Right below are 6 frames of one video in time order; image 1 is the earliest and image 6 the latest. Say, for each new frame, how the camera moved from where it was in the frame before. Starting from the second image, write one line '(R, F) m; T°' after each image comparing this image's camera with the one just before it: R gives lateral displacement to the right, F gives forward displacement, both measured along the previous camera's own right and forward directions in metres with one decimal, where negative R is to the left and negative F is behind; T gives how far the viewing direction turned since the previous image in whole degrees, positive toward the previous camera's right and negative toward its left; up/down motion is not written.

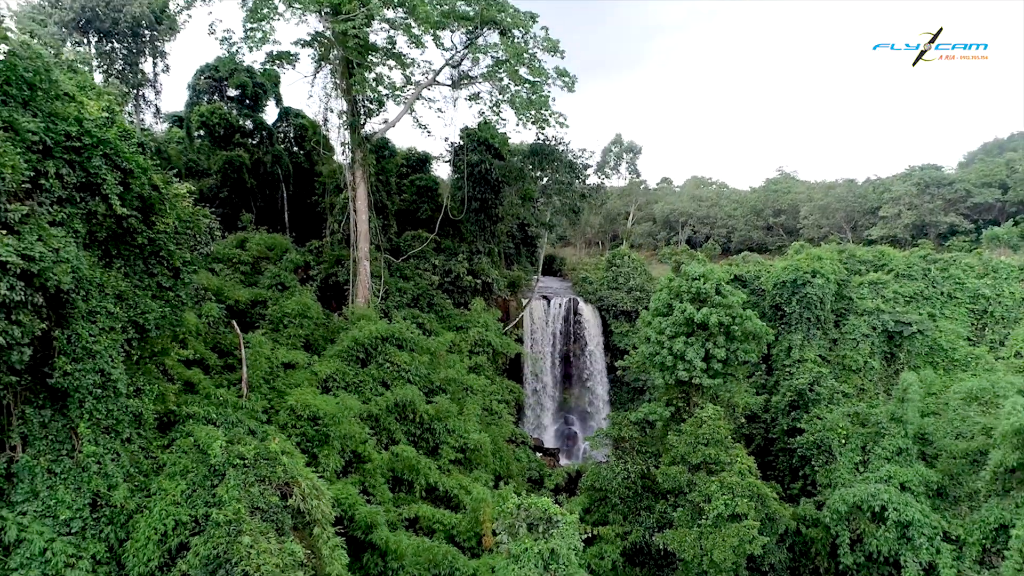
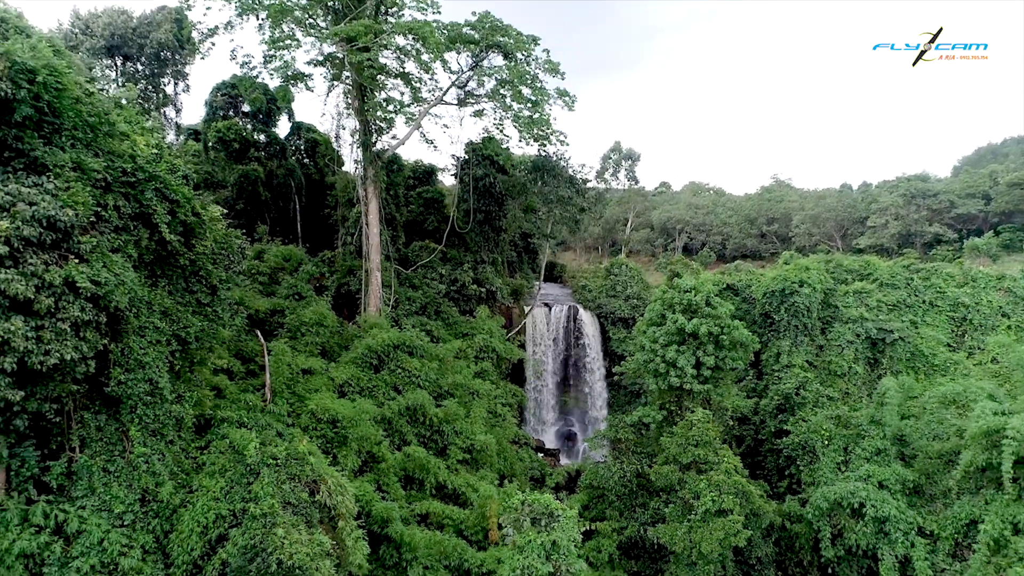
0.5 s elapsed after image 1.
(-0.1, -0.7) m; 0°
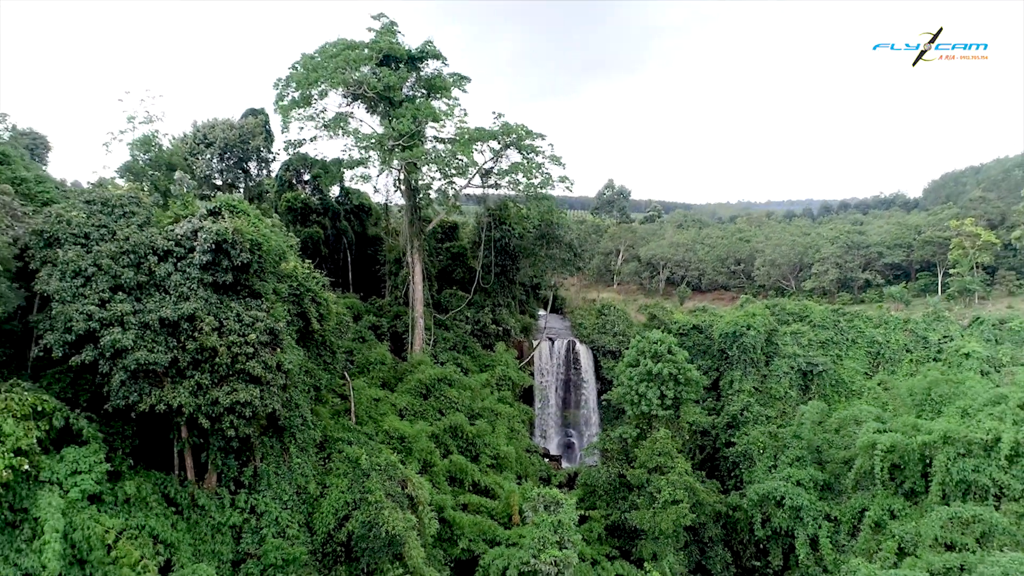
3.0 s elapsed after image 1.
(-0.5, -3.9) m; 0°
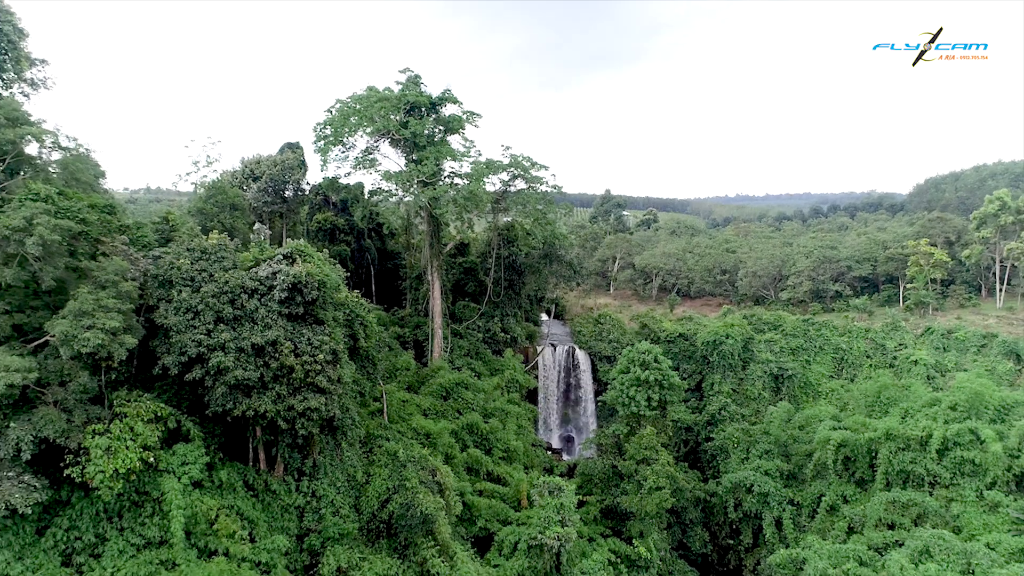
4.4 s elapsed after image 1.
(-0.4, -2.3) m; 0°
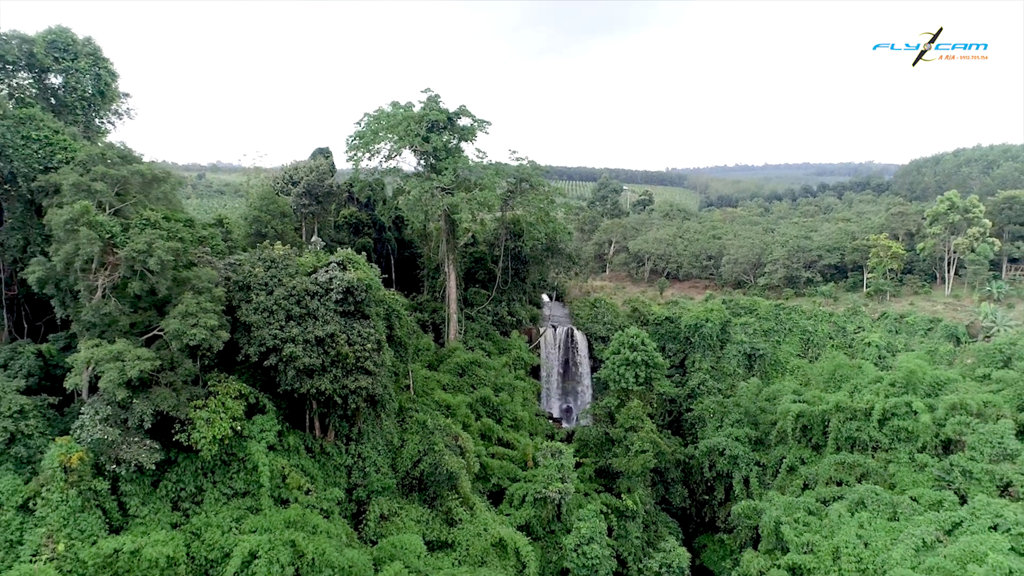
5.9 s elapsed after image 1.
(-0.5, -2.5) m; 0°
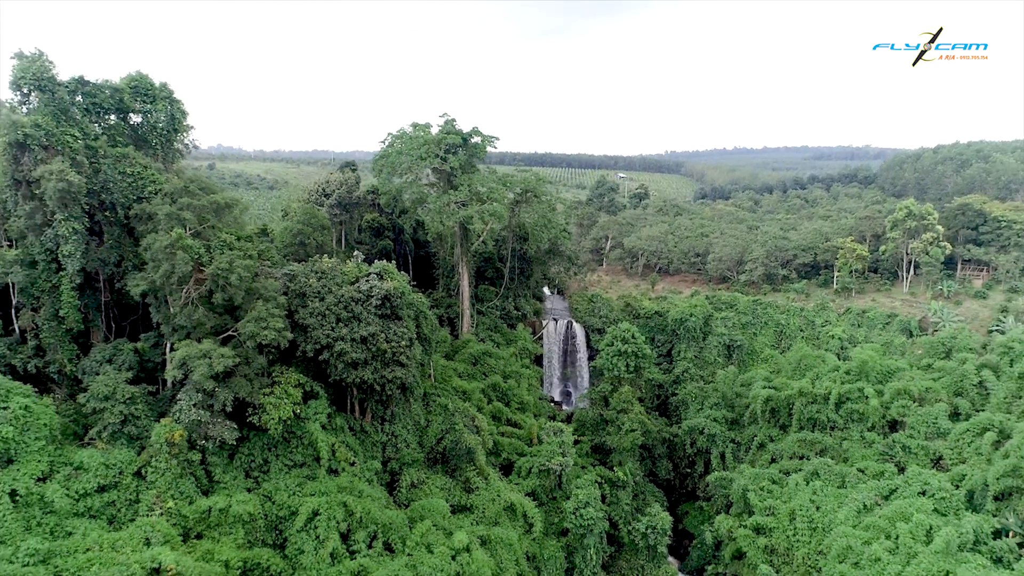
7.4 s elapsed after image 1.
(-0.5, -2.7) m; 0°
